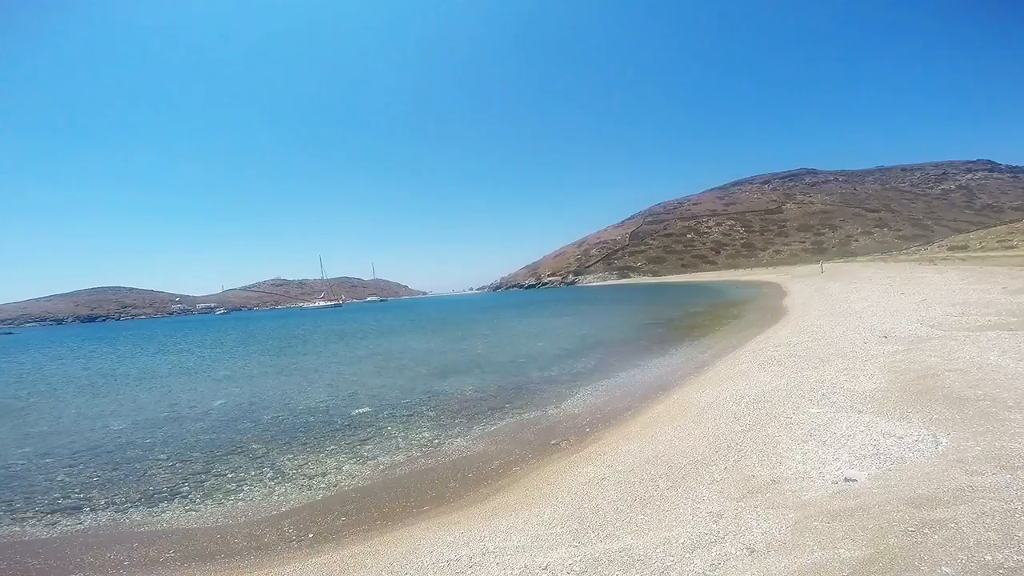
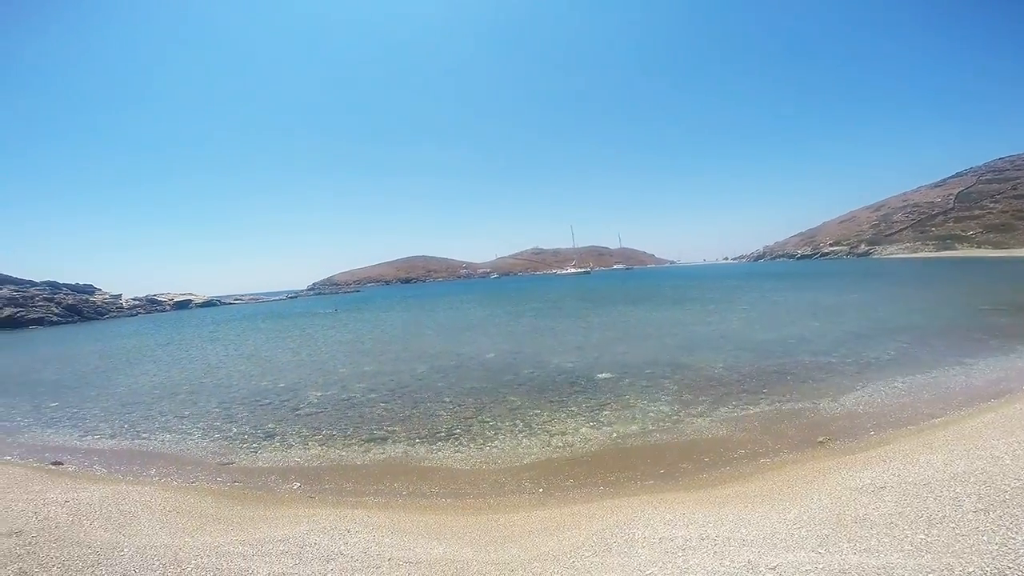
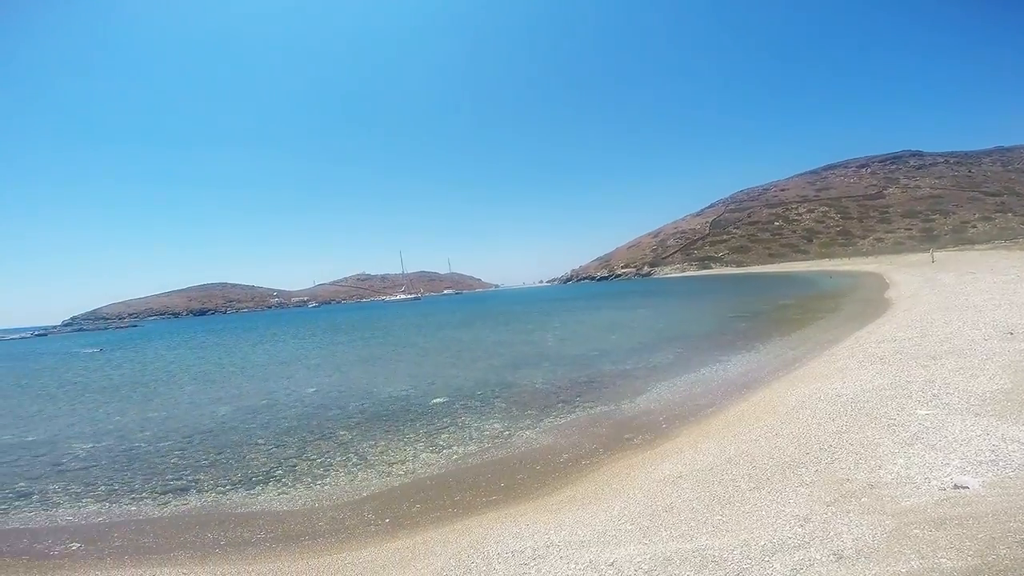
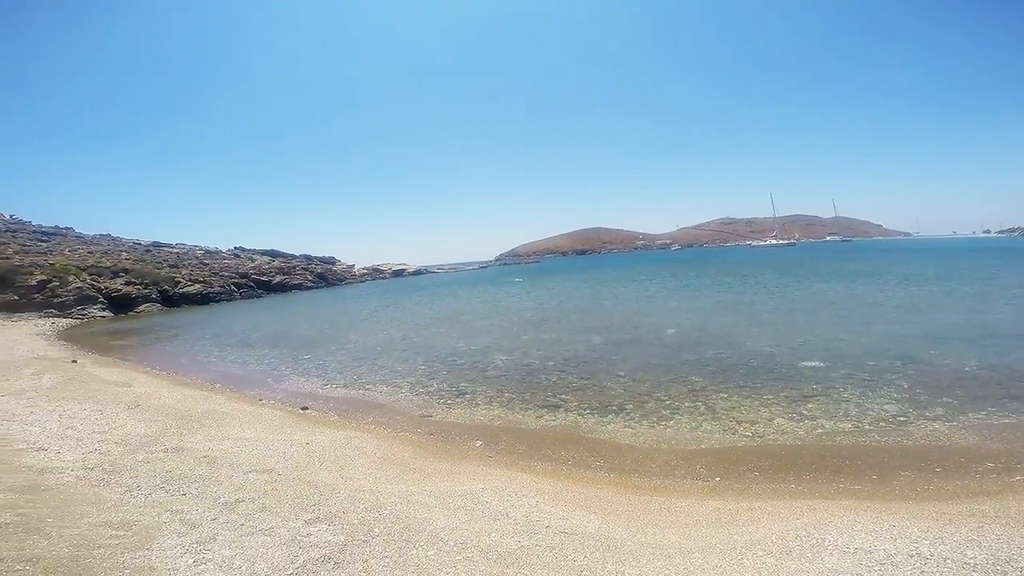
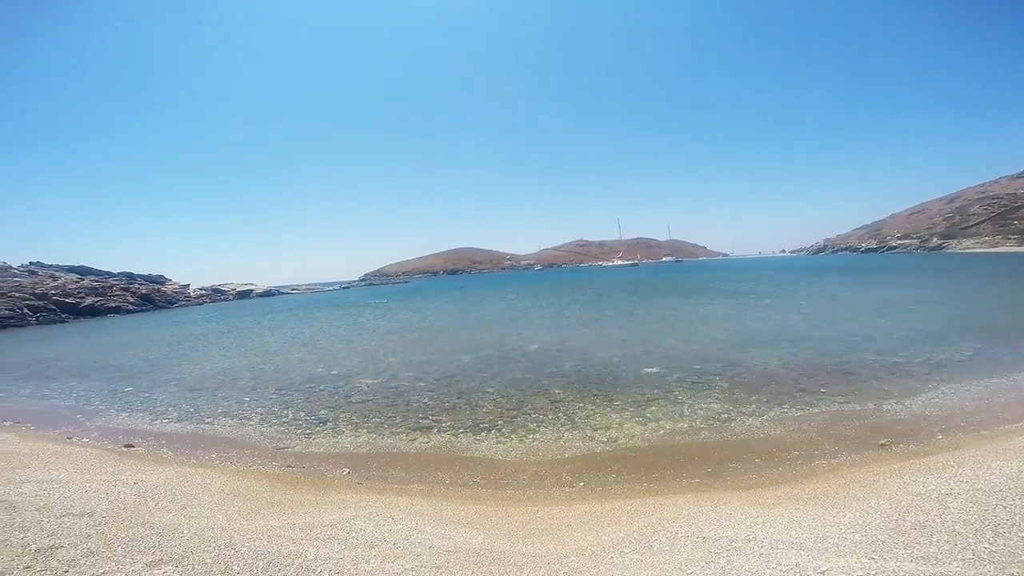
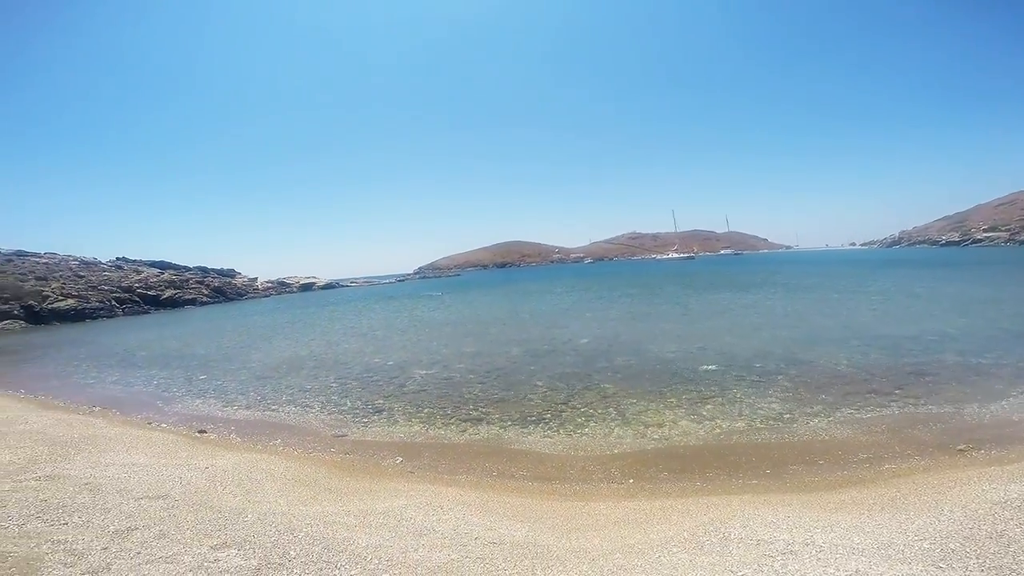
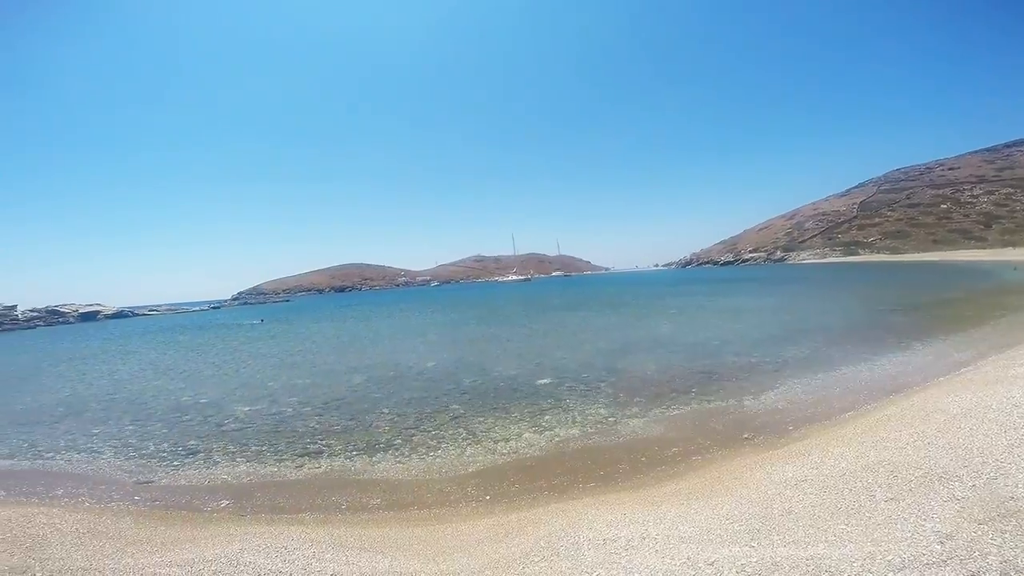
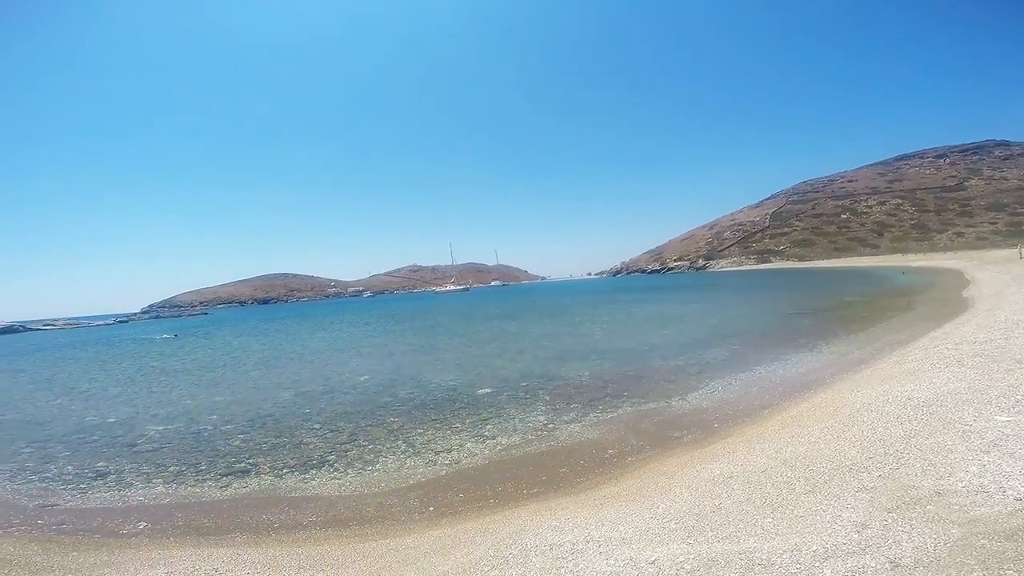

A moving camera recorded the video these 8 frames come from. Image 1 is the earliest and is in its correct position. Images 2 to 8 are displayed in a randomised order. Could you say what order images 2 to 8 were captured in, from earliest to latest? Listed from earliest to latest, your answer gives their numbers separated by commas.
3, 8, 7, 2, 5, 6, 4
